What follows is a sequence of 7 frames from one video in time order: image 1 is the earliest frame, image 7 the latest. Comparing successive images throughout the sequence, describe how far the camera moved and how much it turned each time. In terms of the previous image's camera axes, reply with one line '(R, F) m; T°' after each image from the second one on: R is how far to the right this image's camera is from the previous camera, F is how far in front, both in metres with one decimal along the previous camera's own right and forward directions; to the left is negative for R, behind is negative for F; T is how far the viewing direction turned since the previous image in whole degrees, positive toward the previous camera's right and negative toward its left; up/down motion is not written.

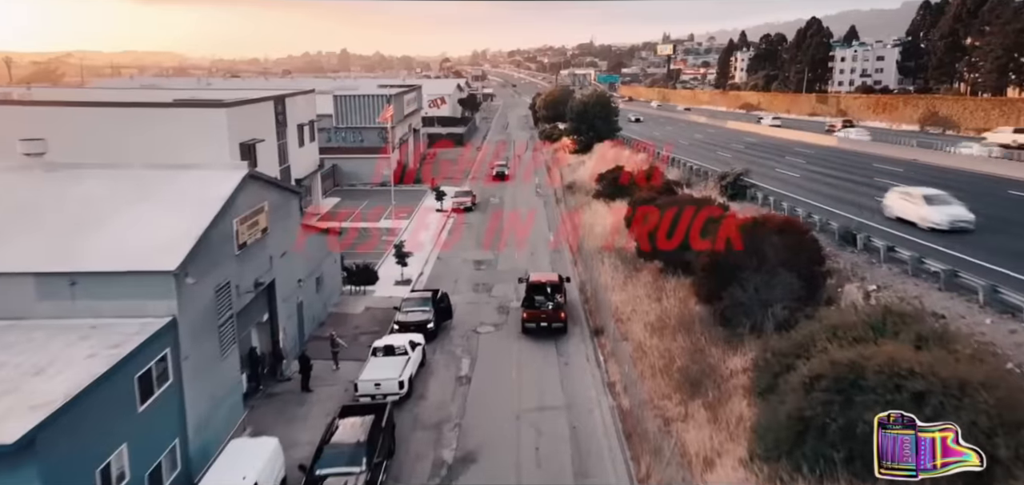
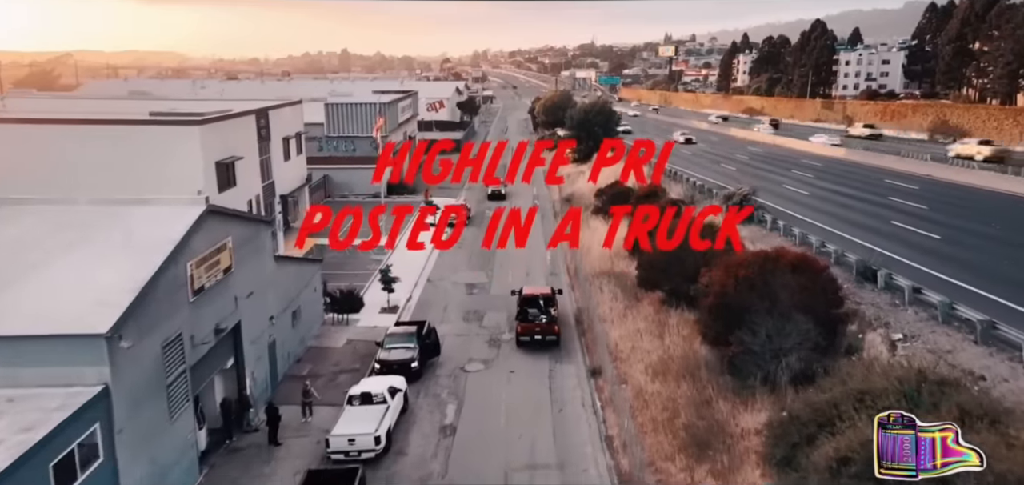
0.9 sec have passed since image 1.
(+0.2, +1.3) m; 0°
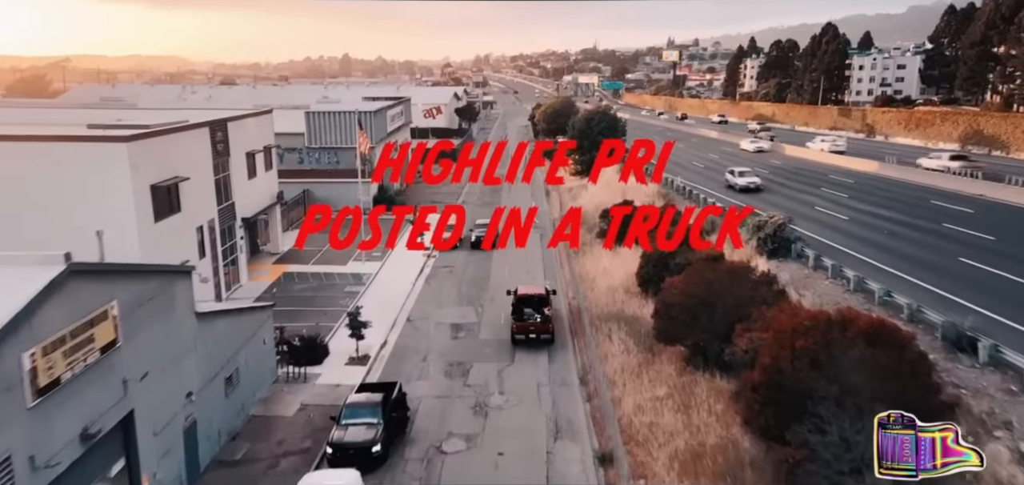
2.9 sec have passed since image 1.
(+0.3, +3.4) m; 0°
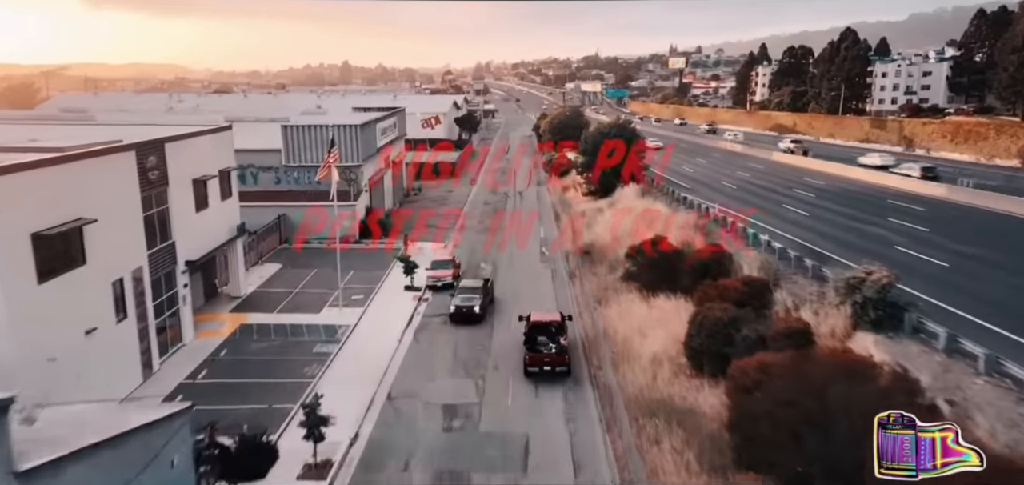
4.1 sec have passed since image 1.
(-0.2, +4.7) m; 0°
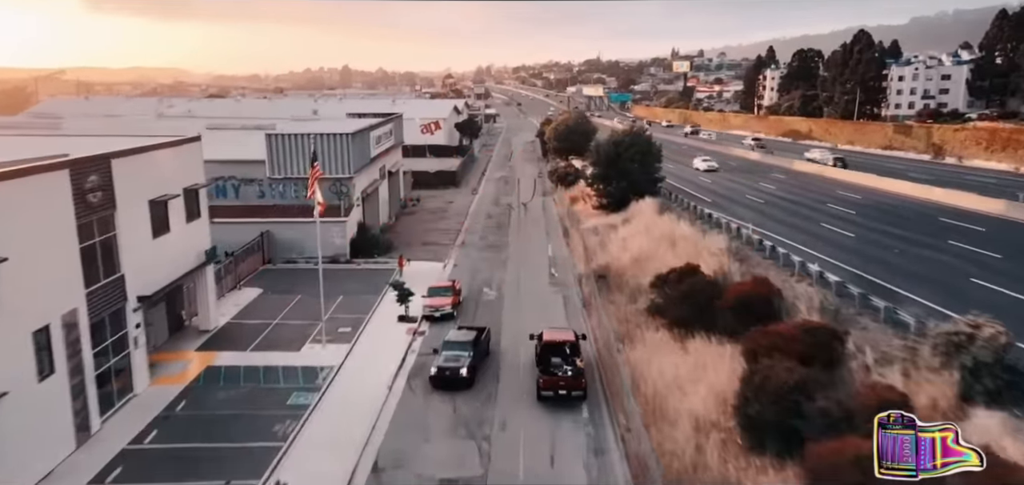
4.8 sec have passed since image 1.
(-0.2, +2.9) m; 0°
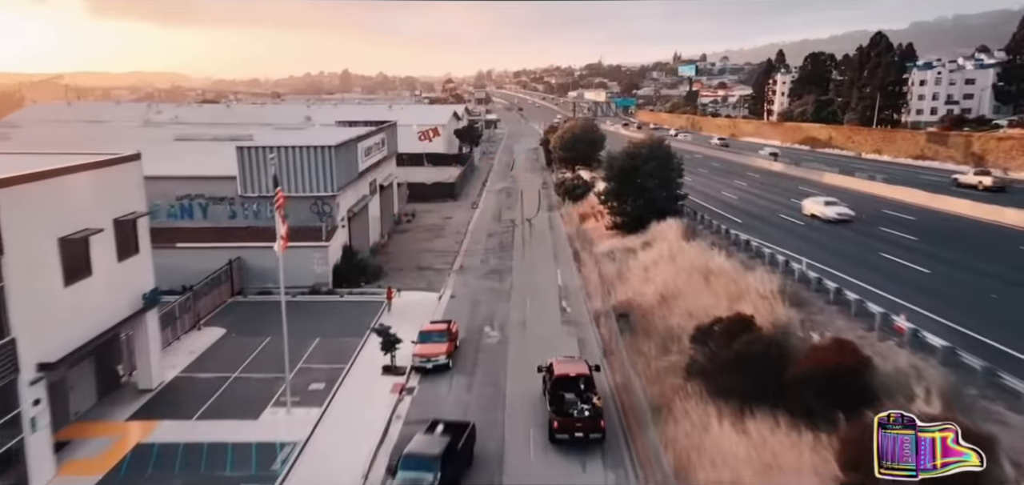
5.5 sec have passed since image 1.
(-0.2, +3.7) m; 0°
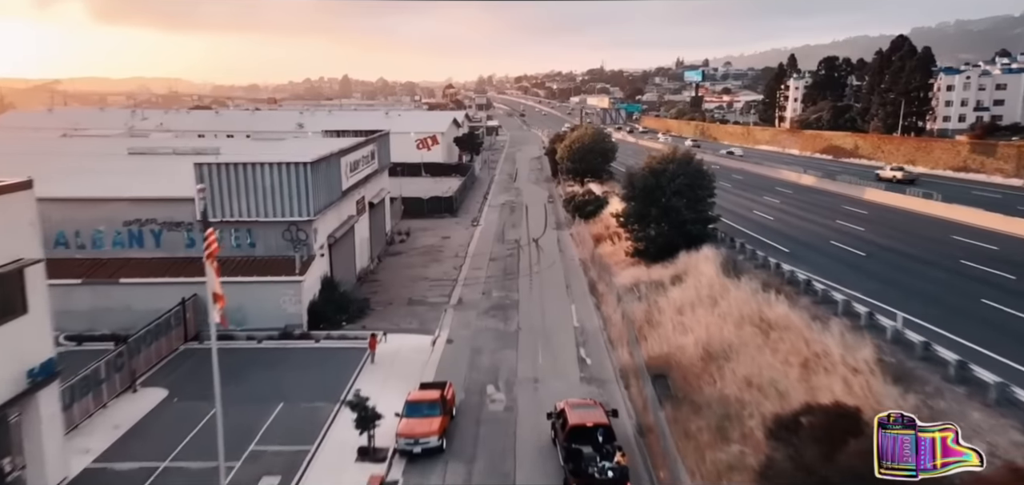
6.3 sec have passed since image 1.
(-0.2, +4.1) m; 0°
